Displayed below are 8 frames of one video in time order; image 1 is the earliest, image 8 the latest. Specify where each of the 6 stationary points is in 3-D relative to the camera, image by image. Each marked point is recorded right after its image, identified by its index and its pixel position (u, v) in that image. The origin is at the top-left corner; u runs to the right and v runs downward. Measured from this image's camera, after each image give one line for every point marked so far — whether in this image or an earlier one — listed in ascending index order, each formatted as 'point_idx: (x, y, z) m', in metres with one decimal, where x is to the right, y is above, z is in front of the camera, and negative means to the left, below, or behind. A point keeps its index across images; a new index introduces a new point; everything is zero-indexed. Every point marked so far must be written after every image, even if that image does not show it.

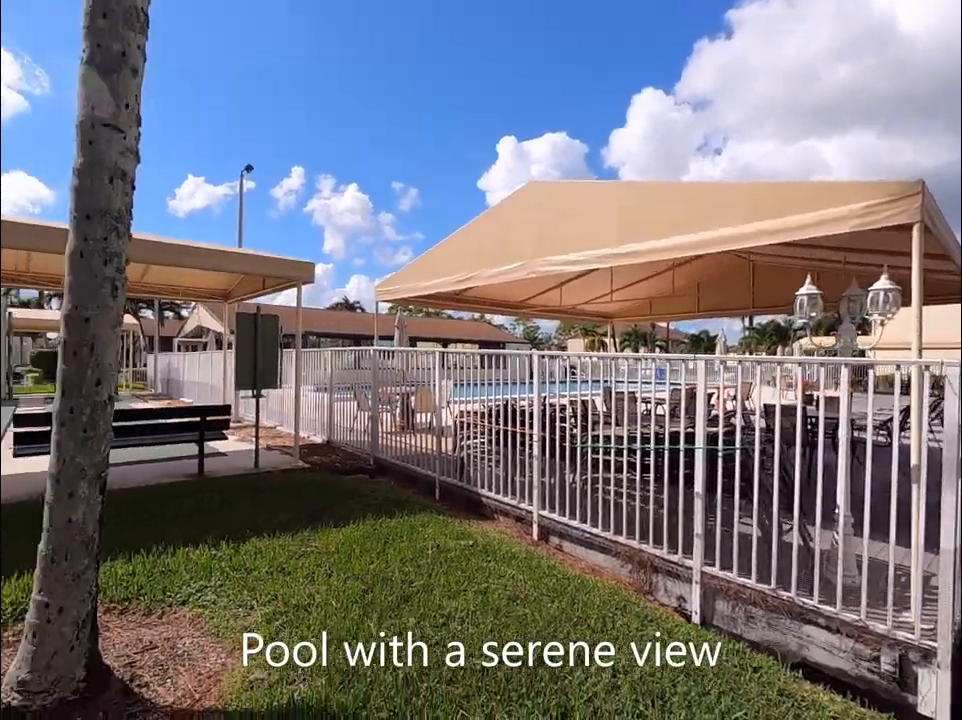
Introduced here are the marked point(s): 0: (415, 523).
0: (-0.7, -1.8, +5.4) m
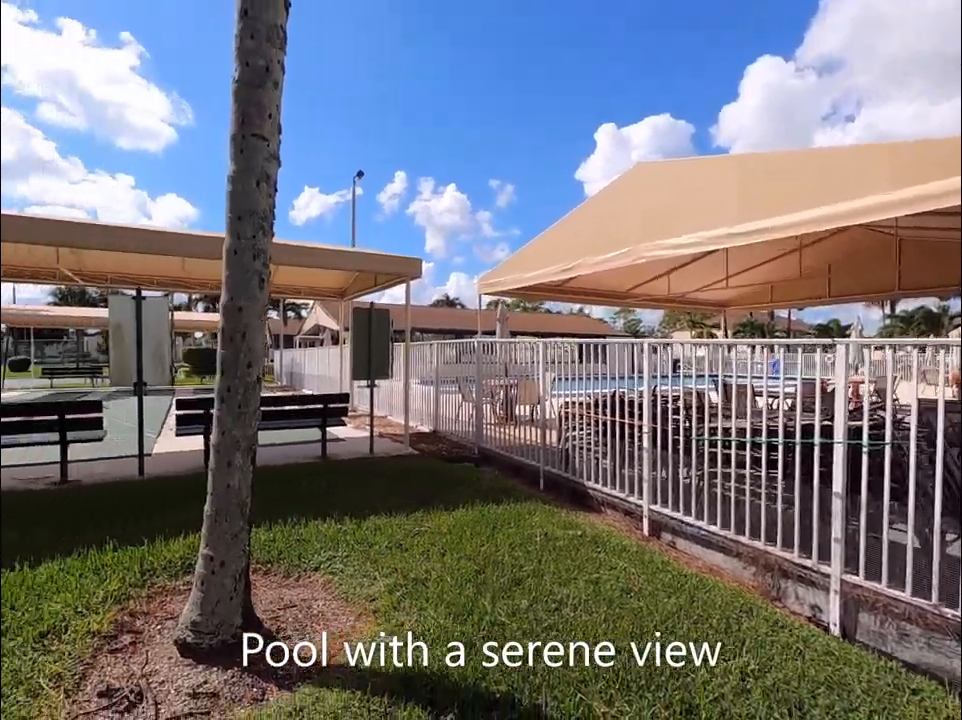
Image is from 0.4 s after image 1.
0: (+0.4, -1.6, +5.5) m
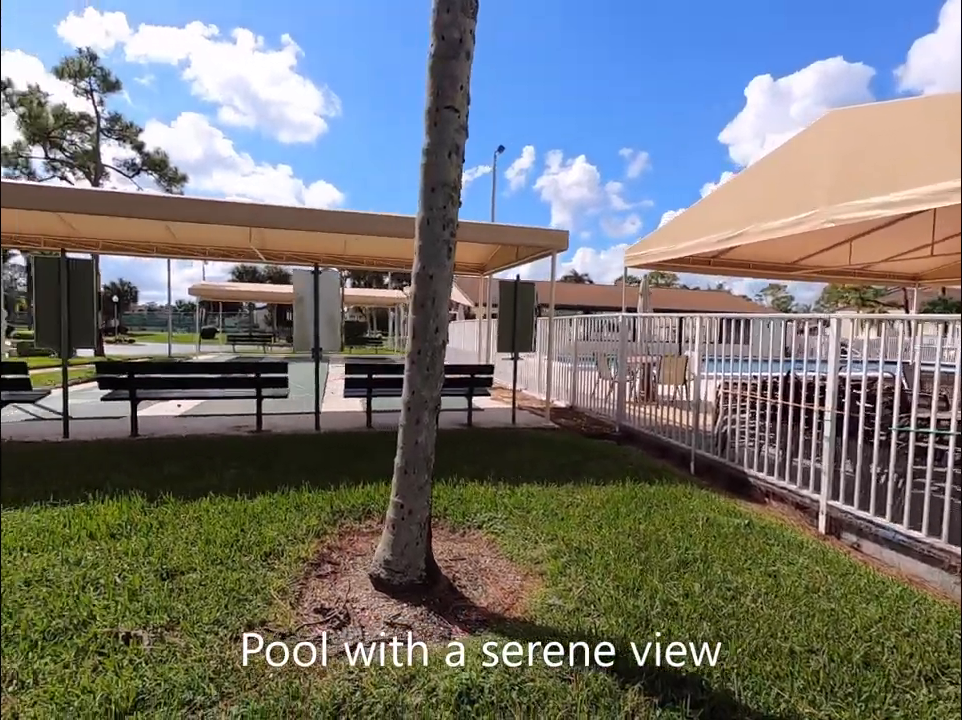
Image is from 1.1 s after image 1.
0: (+2.0, -1.4, +5.2) m
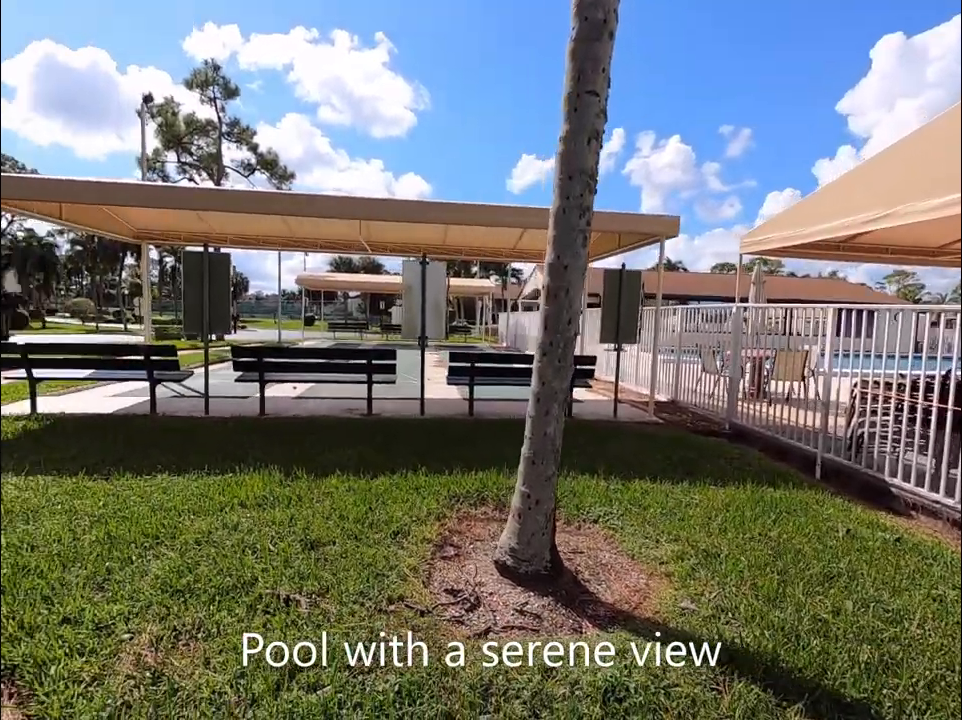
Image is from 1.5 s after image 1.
0: (+3.1, -1.3, +4.8) m
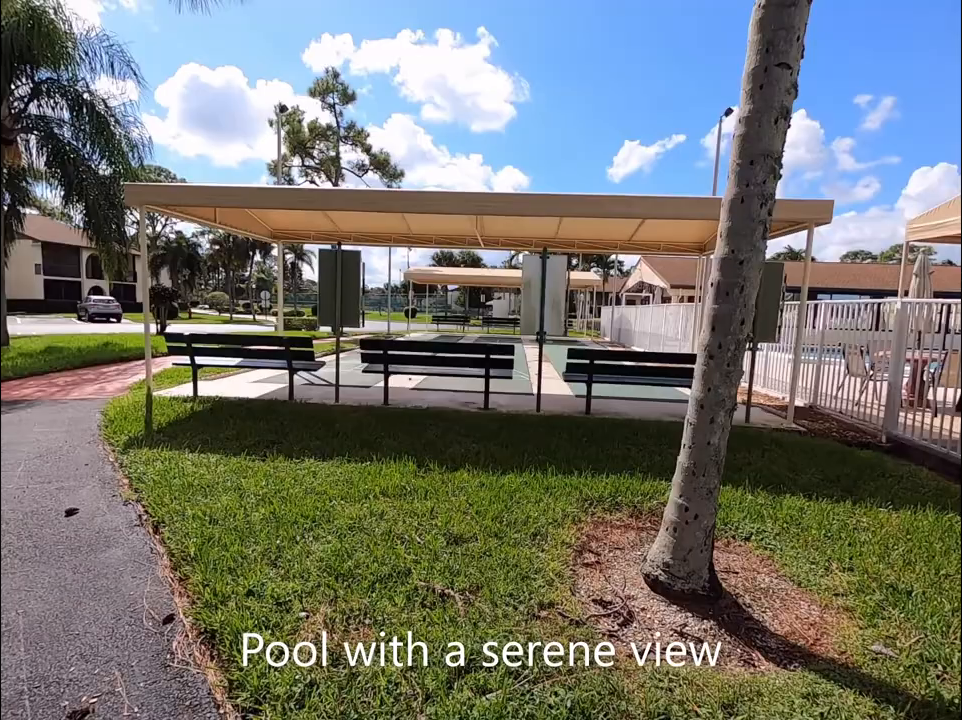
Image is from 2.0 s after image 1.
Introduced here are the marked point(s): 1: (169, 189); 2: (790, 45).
0: (+4.3, -1.4, +4.1) m
1: (-4.7, +2.6, +7.6) m
2: (+1.5, +1.5, +2.4) m
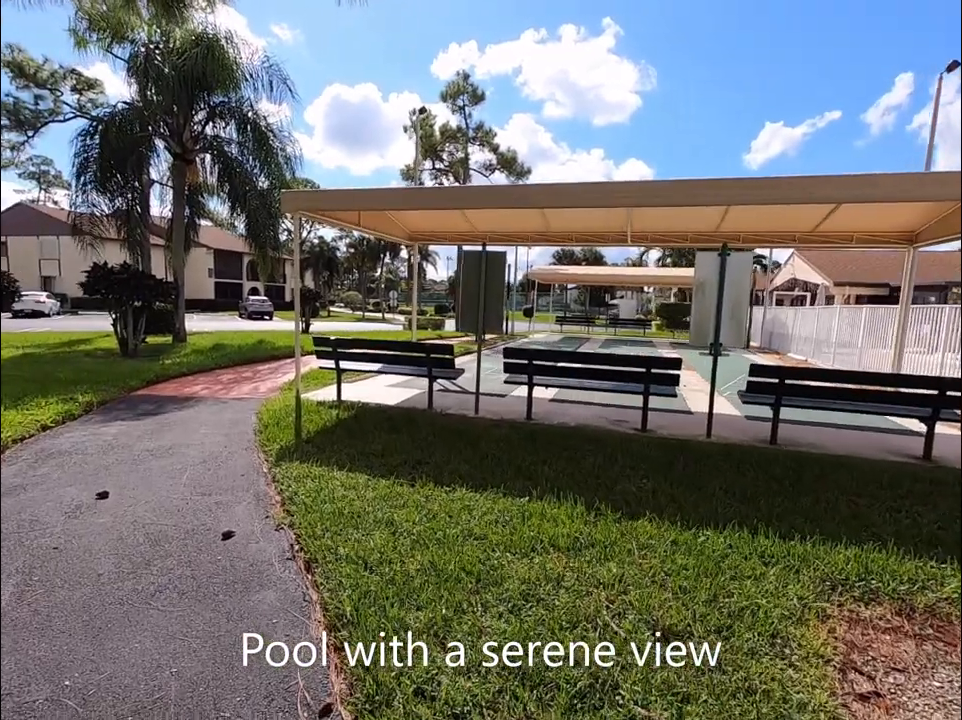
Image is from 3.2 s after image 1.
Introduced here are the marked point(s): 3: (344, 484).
0: (+5.4, -1.7, +2.2) m
1: (-2.5, +2.5, +7.7) m
2: (+2.4, +1.3, +1.3) m
3: (-1.1, -1.0, +4.2) m
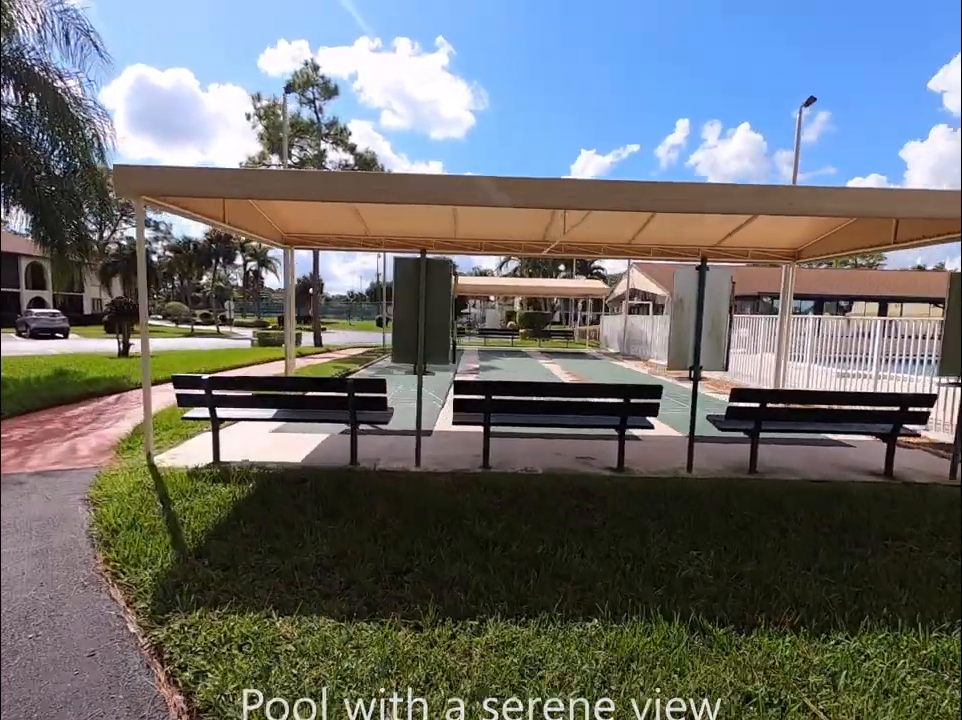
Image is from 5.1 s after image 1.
0: (+6.0, -1.8, +2.5) m
1: (-3.3, +2.0, +5.5) m
2: (+3.3, +1.1, +0.7) m
3: (-0.9, -1.4, +2.5) m
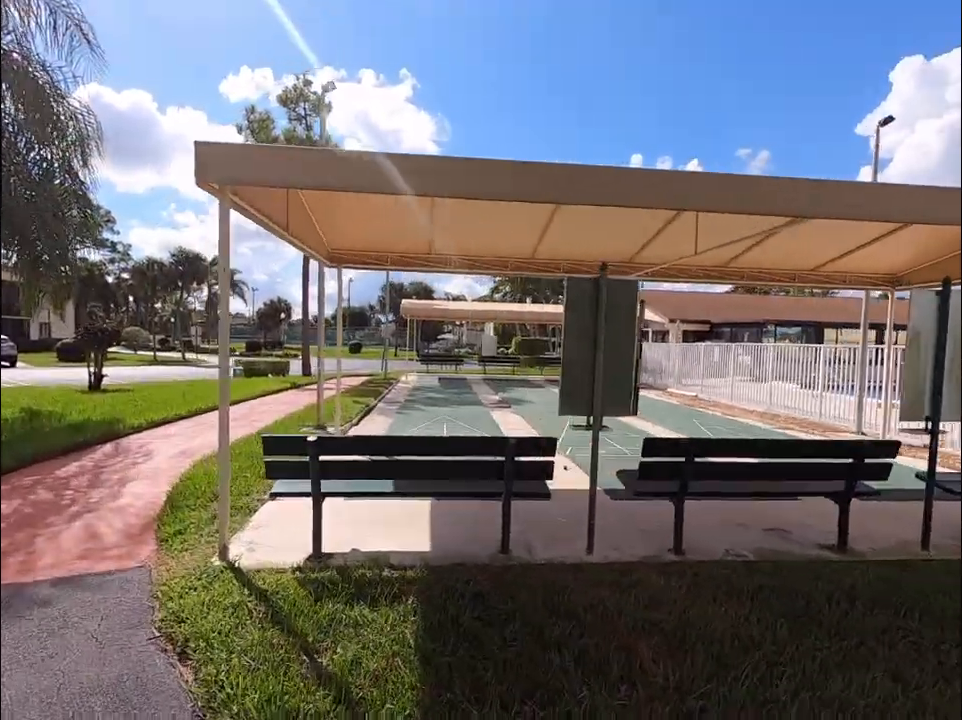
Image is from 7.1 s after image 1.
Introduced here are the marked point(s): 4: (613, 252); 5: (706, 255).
0: (+7.8, -2.0, +1.6) m
1: (-1.7, +1.6, +4.1) m
2: (+5.2, +0.9, -0.2) m
3: (+1.0, -1.7, +1.1) m
4: (+2.0, +1.6, +7.9) m
5: (+3.5, +1.6, +7.9) m
